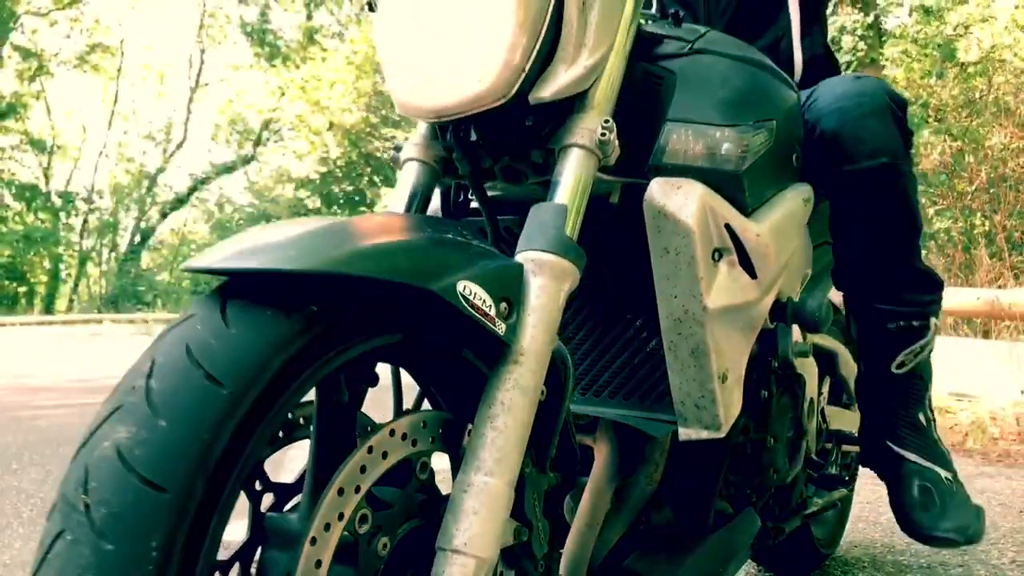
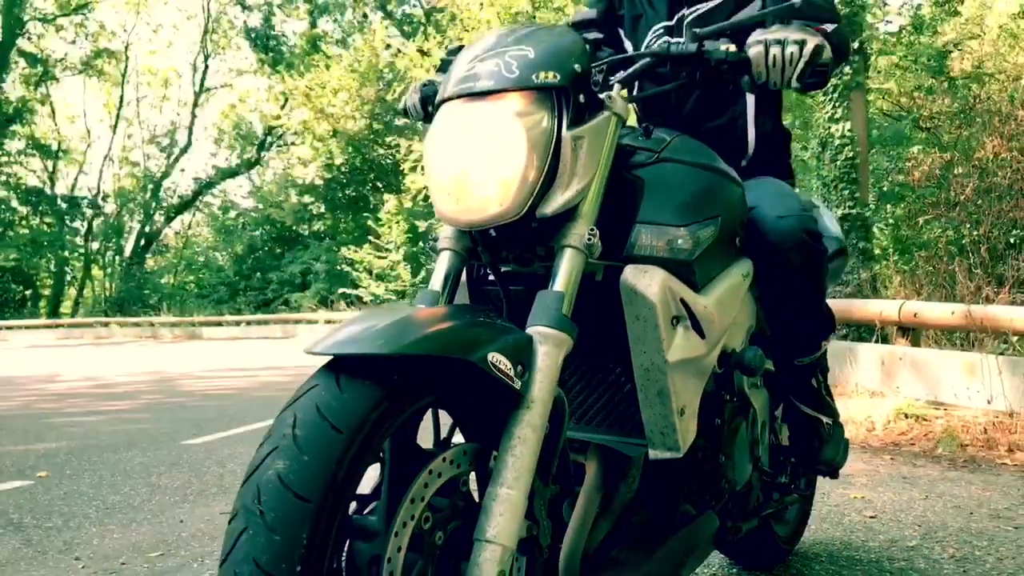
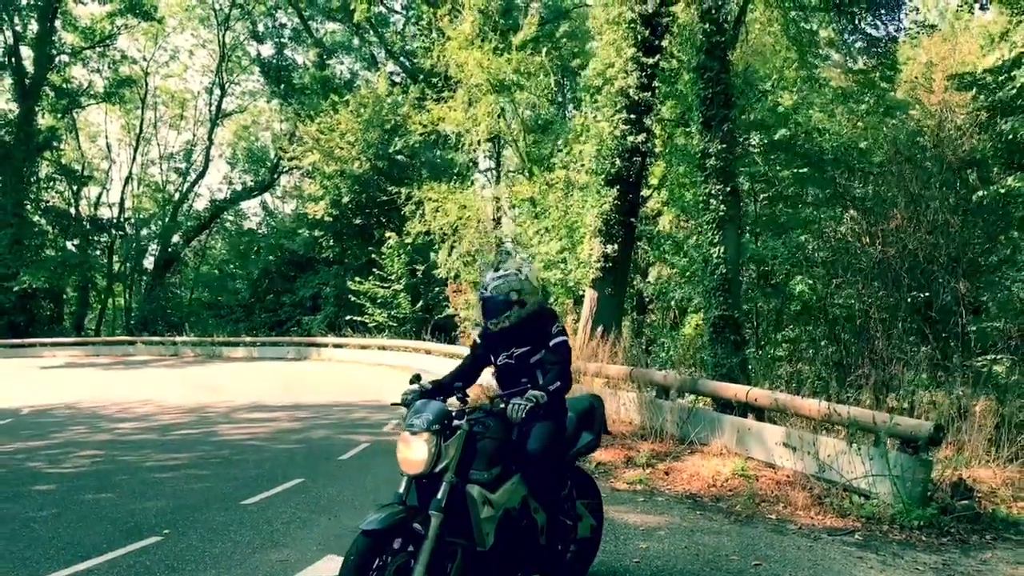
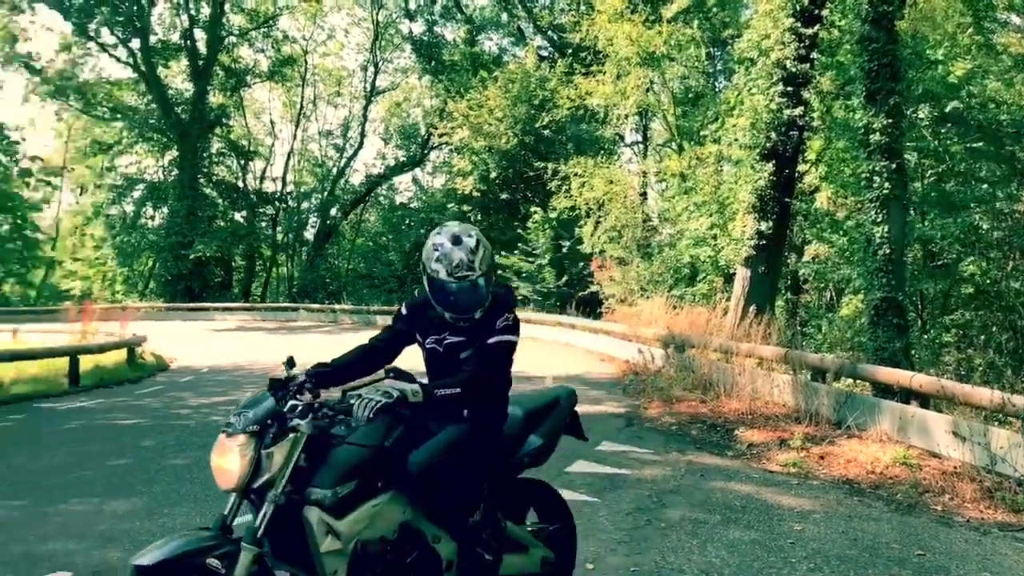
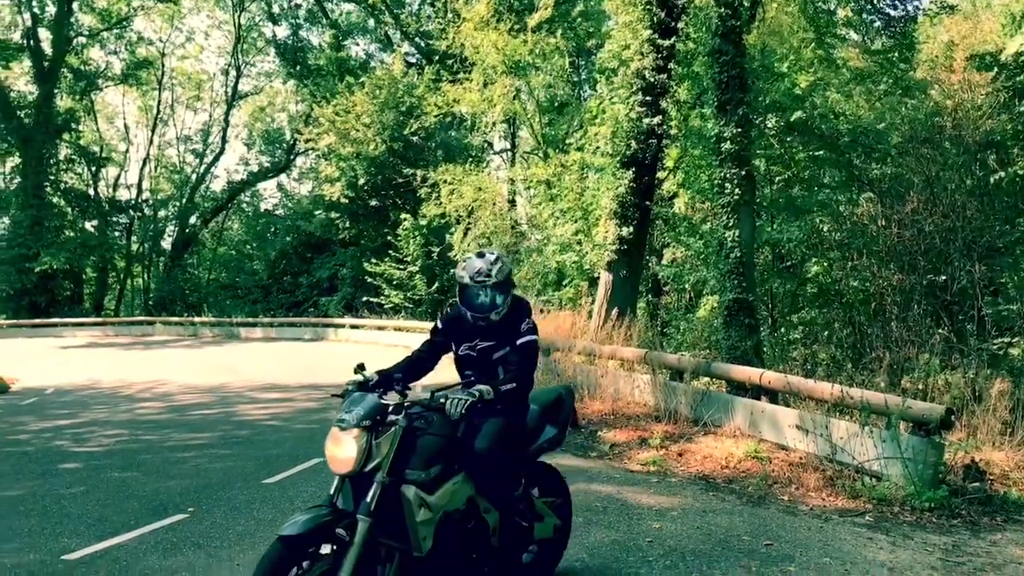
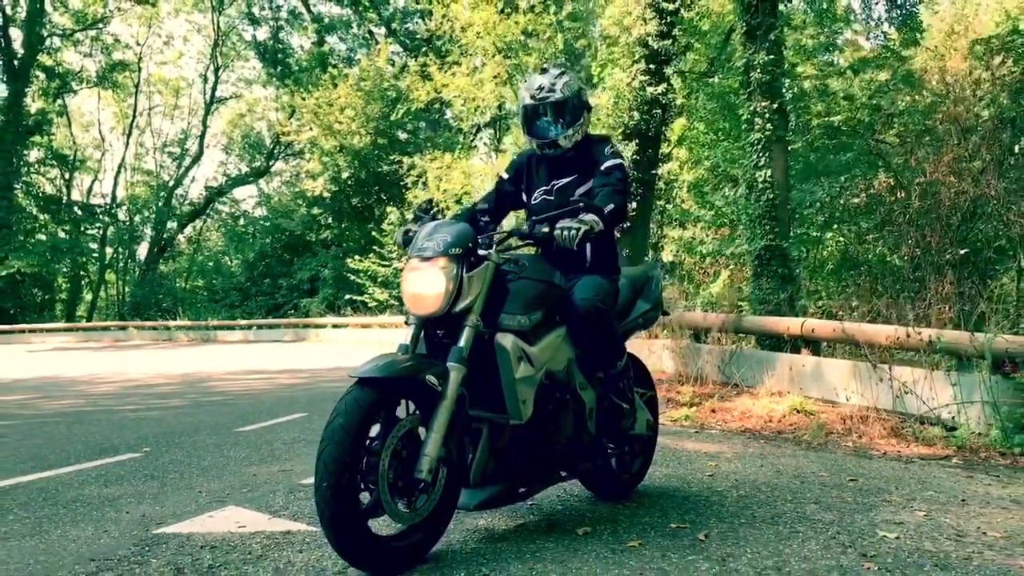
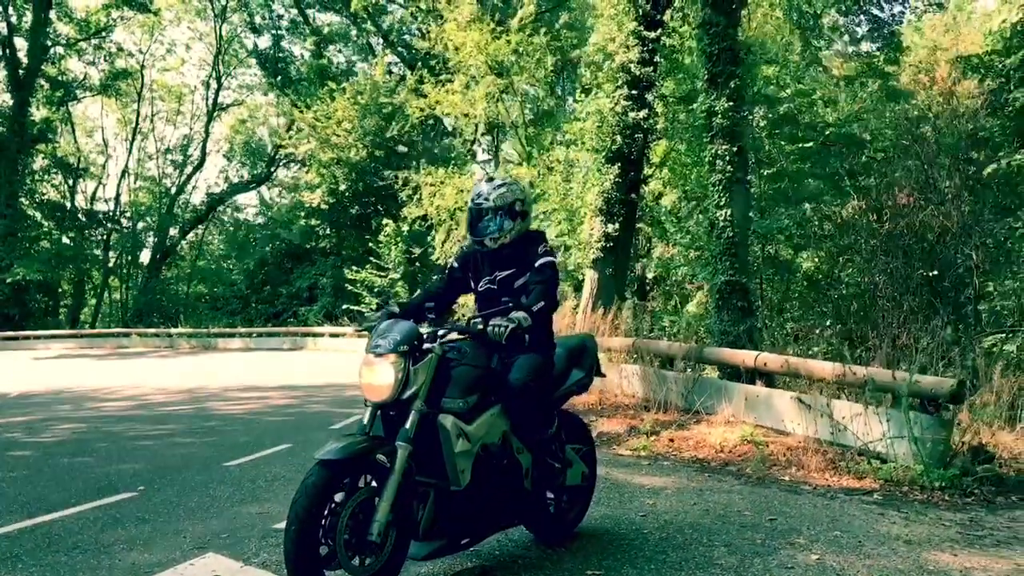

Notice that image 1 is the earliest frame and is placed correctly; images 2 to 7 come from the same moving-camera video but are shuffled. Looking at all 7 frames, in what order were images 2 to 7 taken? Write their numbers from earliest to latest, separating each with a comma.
2, 6, 7, 3, 5, 4
